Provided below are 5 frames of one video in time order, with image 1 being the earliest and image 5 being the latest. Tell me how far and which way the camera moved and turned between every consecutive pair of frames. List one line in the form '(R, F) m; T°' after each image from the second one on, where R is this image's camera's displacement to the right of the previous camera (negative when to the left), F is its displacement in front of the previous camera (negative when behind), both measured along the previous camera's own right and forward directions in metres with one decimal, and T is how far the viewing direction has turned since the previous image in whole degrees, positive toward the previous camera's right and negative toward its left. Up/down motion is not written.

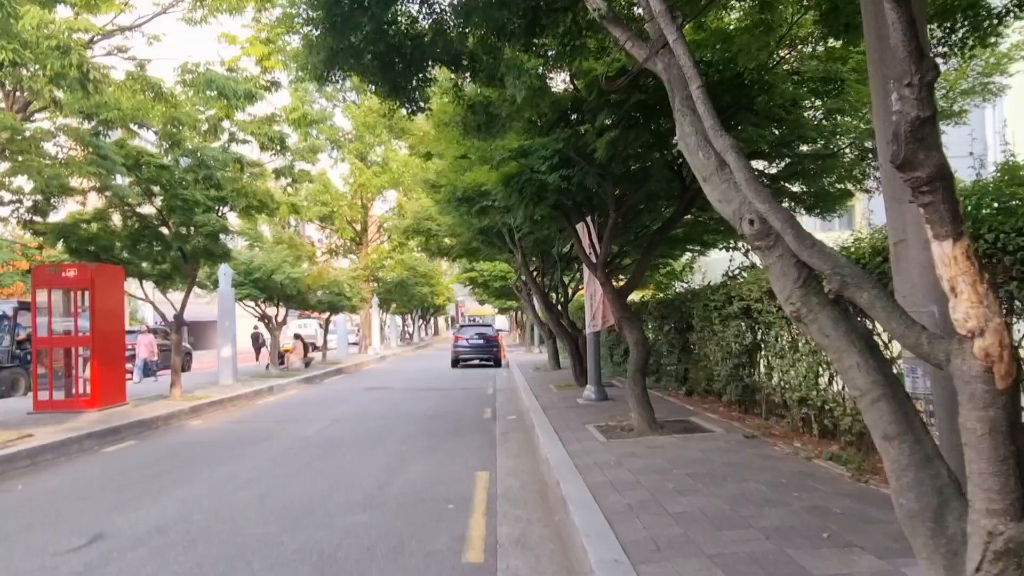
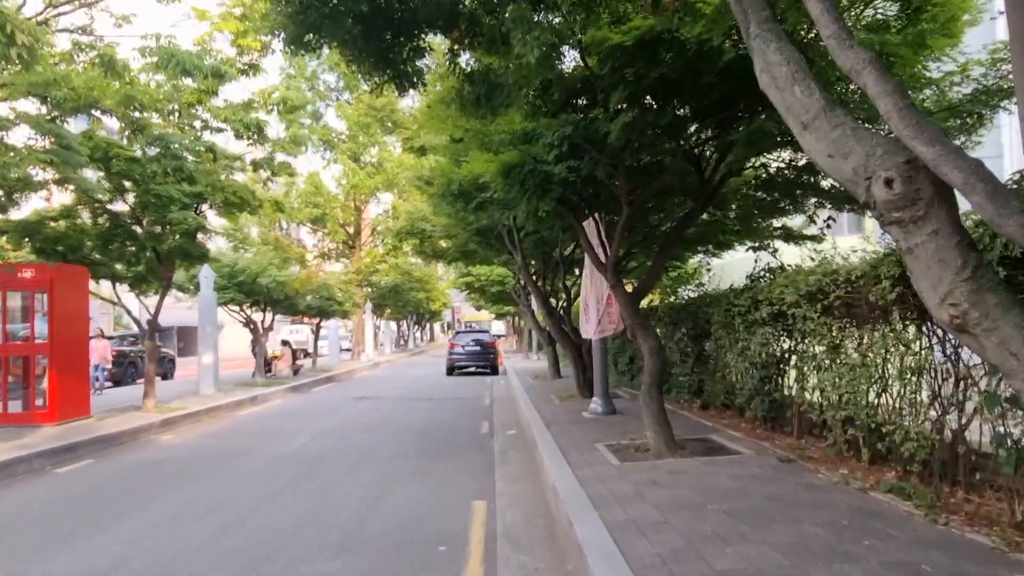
(0.0, +1.2) m; 0°
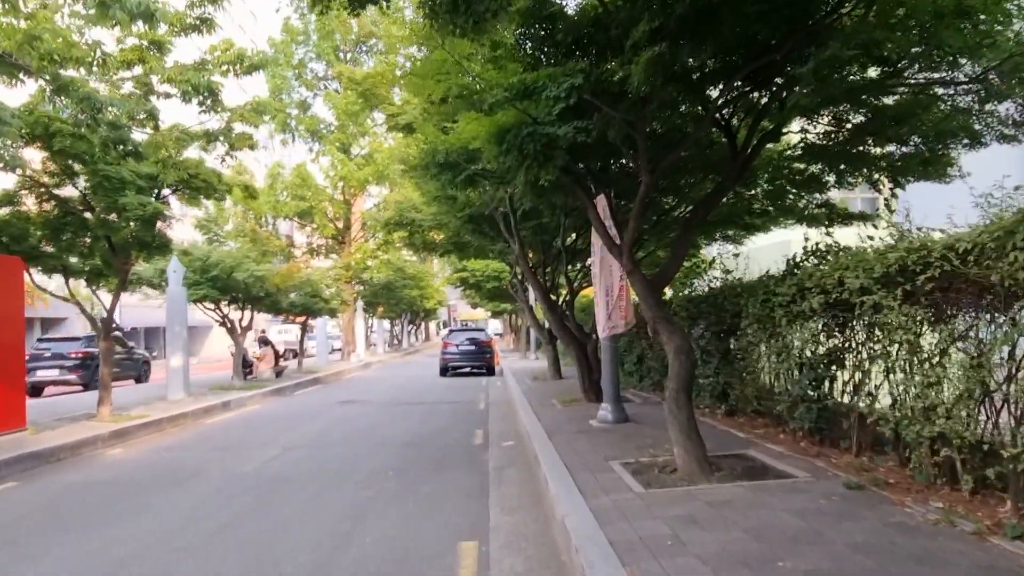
(0.0, +1.7) m; 0°
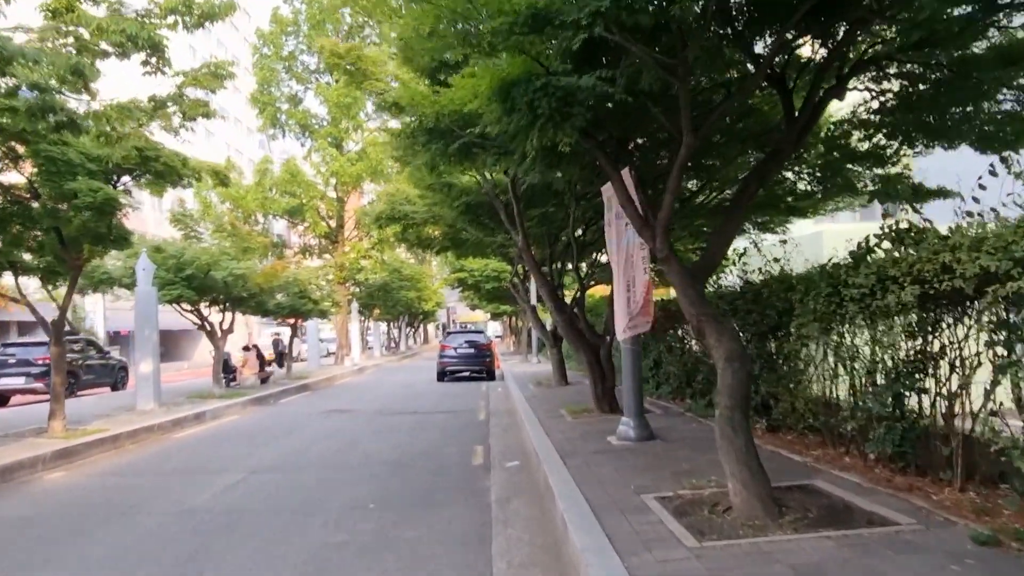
(0.0, +1.7) m; 0°
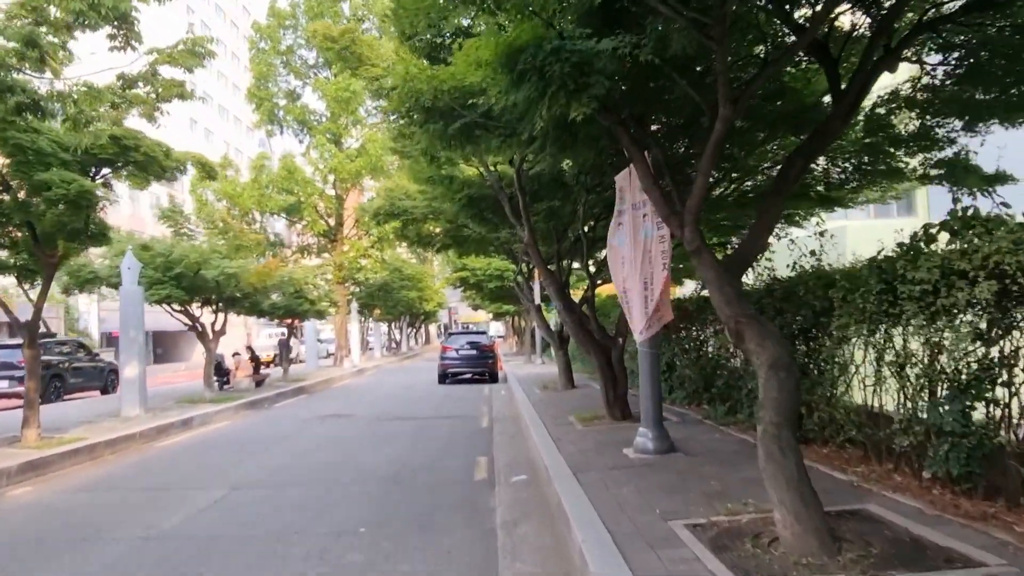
(0.0, +0.9) m; 0°
